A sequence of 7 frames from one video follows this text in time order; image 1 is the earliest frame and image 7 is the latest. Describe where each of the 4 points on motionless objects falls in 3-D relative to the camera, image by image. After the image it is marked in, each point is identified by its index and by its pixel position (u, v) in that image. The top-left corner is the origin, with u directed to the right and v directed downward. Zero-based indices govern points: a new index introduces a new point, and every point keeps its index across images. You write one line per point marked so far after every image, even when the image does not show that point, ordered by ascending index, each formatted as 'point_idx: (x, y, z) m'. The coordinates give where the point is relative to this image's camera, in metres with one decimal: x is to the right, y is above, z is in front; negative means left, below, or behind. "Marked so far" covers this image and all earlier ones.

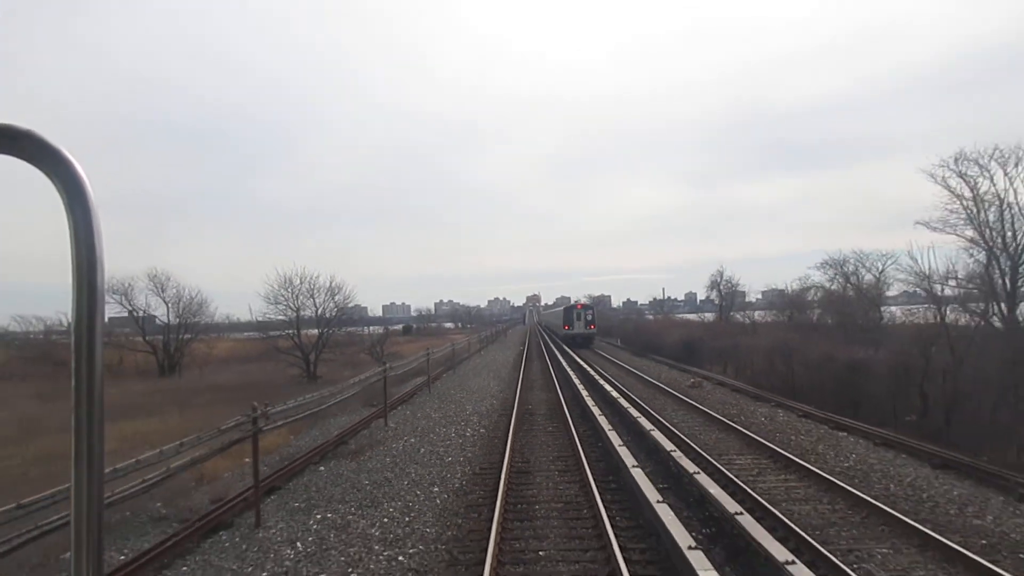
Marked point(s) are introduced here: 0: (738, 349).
0: (+6.8, -3.0, +20.5) m
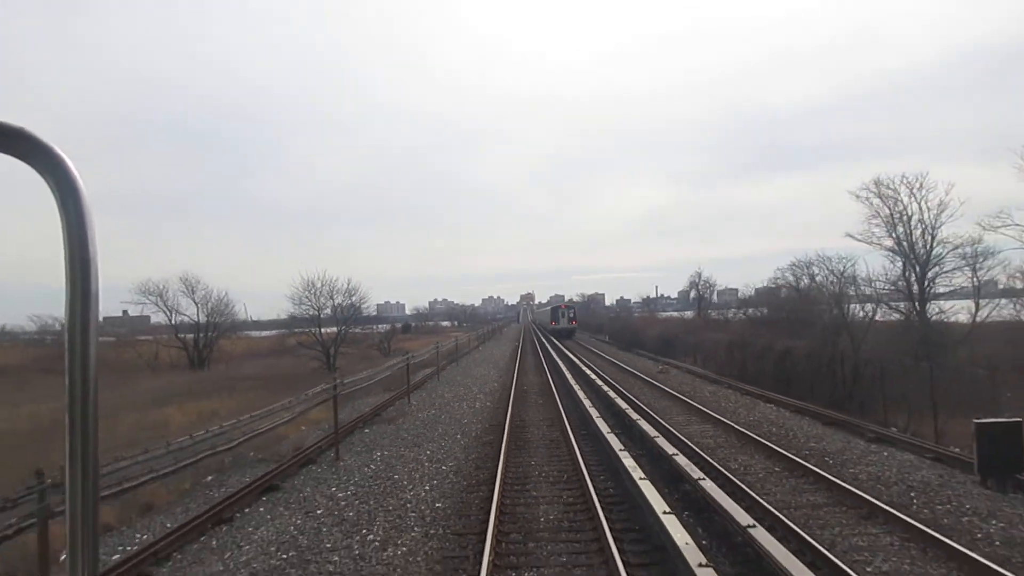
0: (+6.7, -3.1, +23.1) m
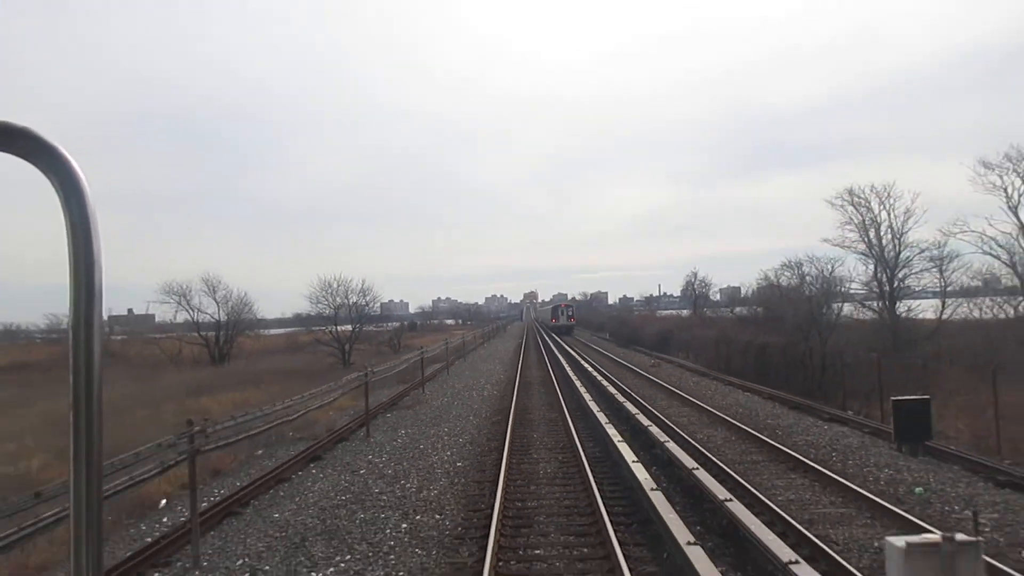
0: (+6.8, -3.0, +21.6) m
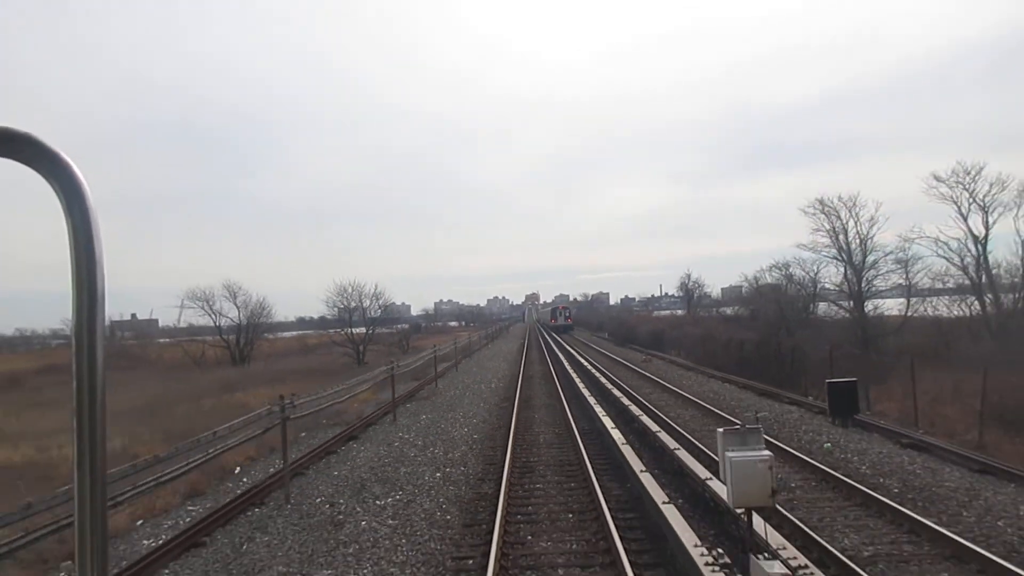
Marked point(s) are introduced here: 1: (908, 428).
0: (+6.9, -3.0, +23.9) m
1: (+7.7, -2.6, +11.7) m
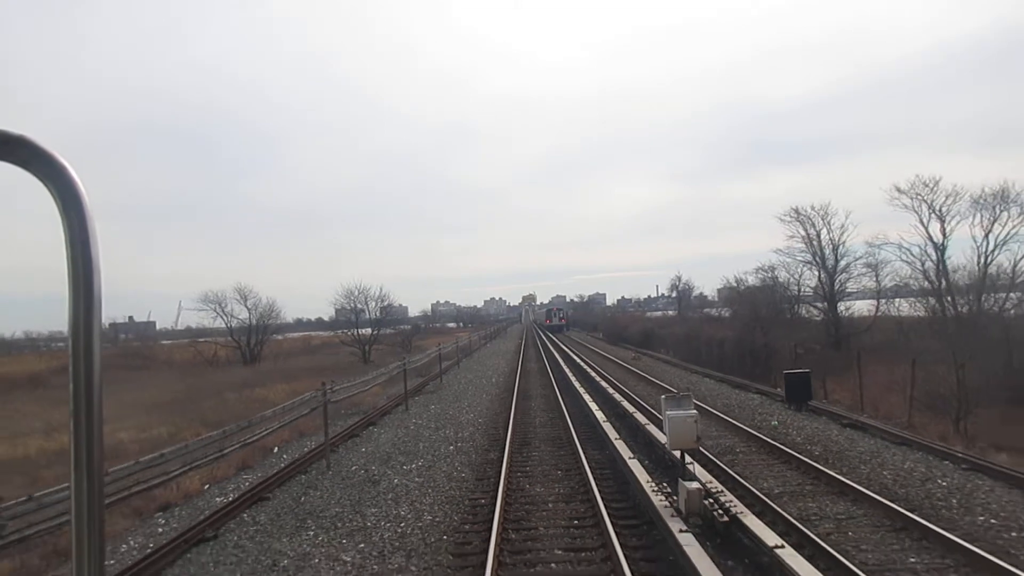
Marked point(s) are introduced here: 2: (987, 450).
0: (+6.8, -3.1, +25.7) m
1: (+7.7, -2.7, +13.6) m
2: (+7.8, -2.6, +9.9) m
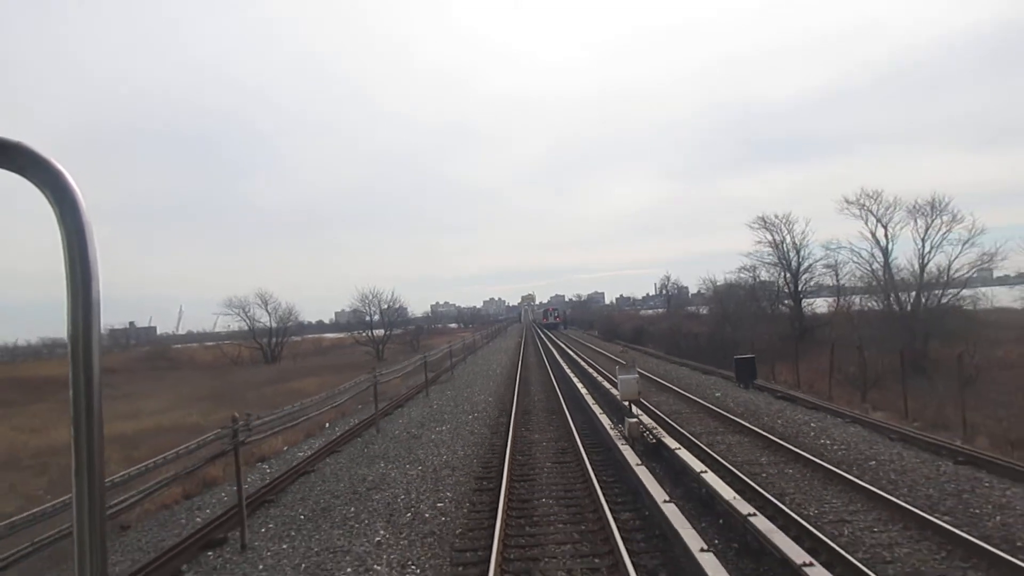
0: (+6.9, -3.2, +29.0) m
1: (+7.8, -2.8, +16.9) m
2: (+7.9, -2.6, +13.2) m
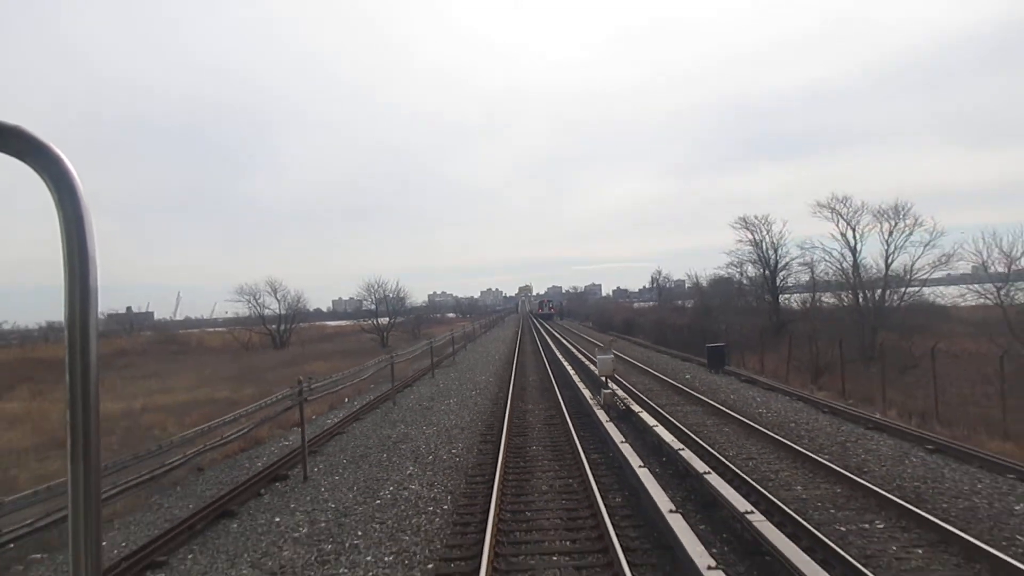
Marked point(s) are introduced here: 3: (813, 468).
0: (+6.8, -2.9, +31.3) m
1: (+7.7, -2.7, +19.1) m
2: (+7.8, -2.6, +15.5) m
3: (+3.8, -2.3, +7.6) m
